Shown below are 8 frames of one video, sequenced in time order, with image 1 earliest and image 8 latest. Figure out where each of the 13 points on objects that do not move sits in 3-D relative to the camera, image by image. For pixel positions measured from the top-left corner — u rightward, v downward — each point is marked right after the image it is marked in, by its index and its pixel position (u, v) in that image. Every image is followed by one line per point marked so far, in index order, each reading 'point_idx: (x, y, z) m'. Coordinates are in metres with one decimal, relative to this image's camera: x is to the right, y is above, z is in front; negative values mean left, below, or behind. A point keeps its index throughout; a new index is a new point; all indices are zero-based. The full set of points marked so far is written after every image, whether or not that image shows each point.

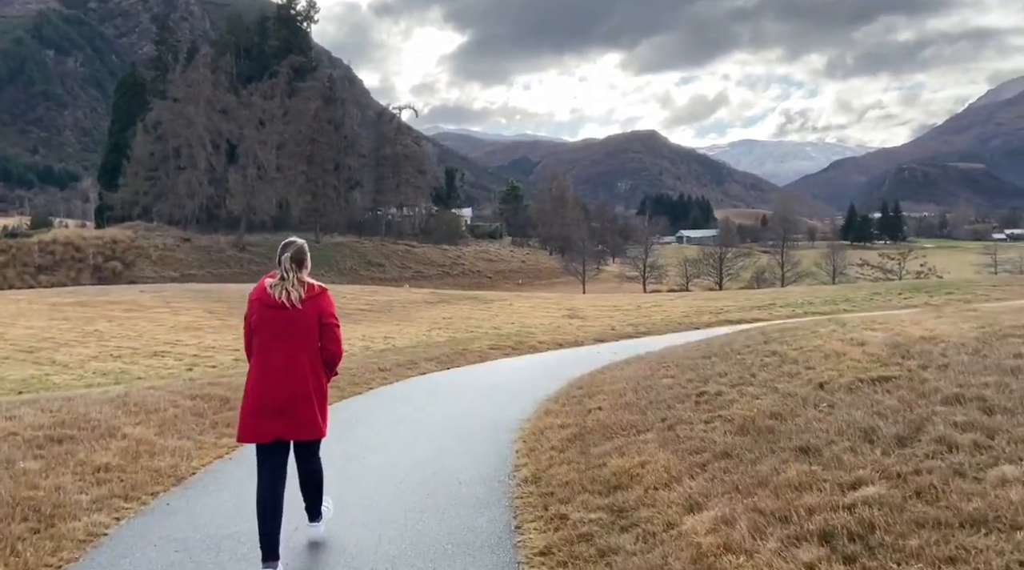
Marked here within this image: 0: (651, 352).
0: (+2.5, -1.2, +14.9) m
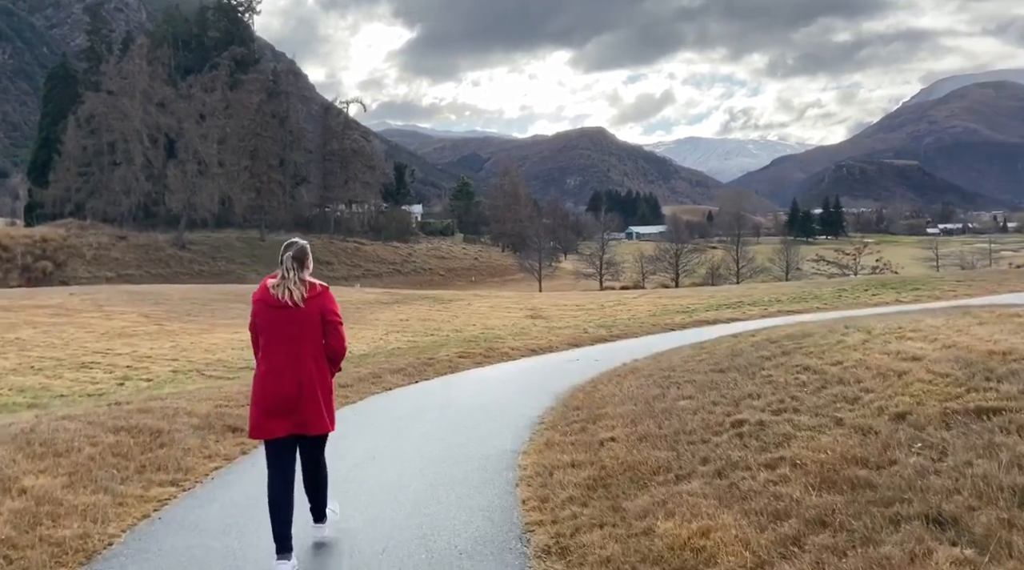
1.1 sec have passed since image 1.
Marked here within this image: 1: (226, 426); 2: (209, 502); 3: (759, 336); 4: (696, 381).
0: (+2.1, -1.3, +13.5) m
1: (-3.2, -1.6, +9.4) m
2: (-2.5, -1.7, +6.8) m
3: (+3.9, -0.8, +13.2) m
4: (+2.1, -1.1, +9.4) m
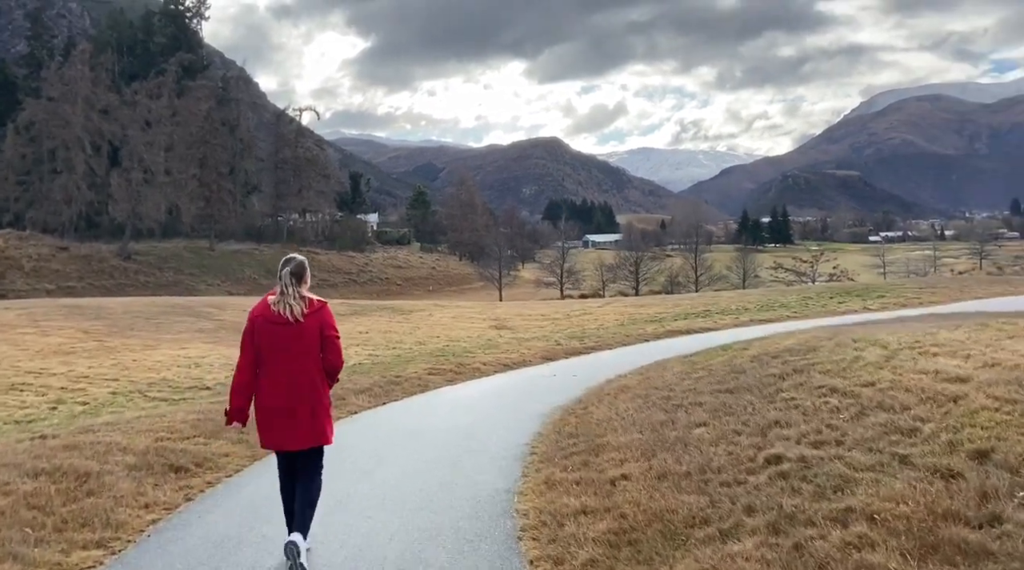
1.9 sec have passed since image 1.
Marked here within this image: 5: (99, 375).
0: (+1.7, -1.4, +12.5) m
1: (-3.3, -1.7, +8.1) m
2: (-2.4, -1.9, +5.6) m
3: (+3.5, -1.0, +12.3) m
4: (+1.9, -1.2, +8.4) m
5: (-9.5, -2.1, +19.3) m
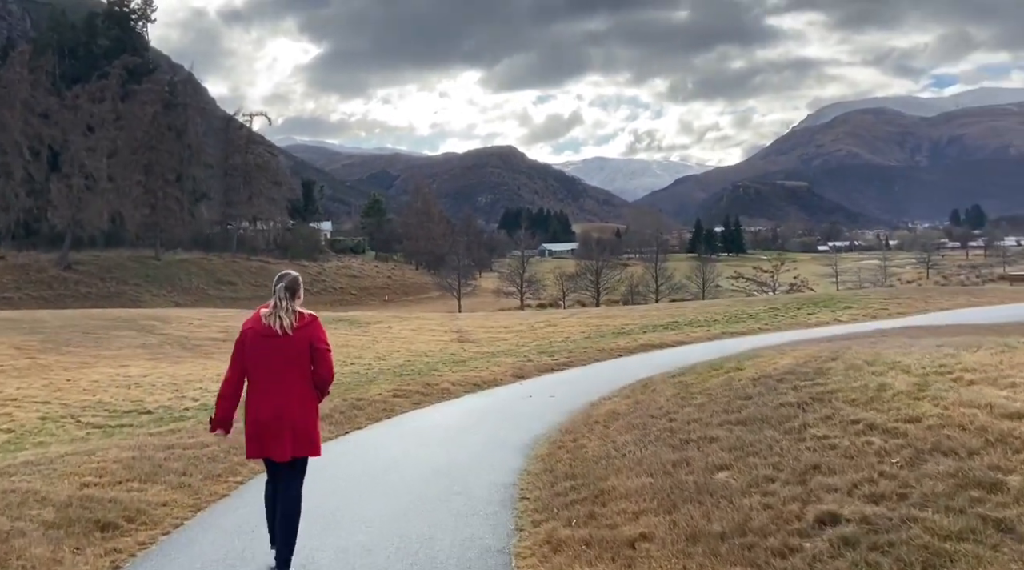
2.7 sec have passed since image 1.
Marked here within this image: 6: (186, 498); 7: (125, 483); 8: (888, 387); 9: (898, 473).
0: (+1.4, -1.7, +11.5) m
1: (-3.4, -1.9, +6.8) m
2: (-2.4, -2.0, +4.4) m
3: (+3.2, -1.2, +11.4) m
4: (+1.8, -1.4, +7.4) m
5: (-10.2, -2.4, +17.7) m
6: (-3.0, -2.0, +7.8) m
7: (-3.8, -1.9, +8.1) m
8: (+3.5, -0.9, +7.8) m
9: (+2.5, -1.2, +5.5) m
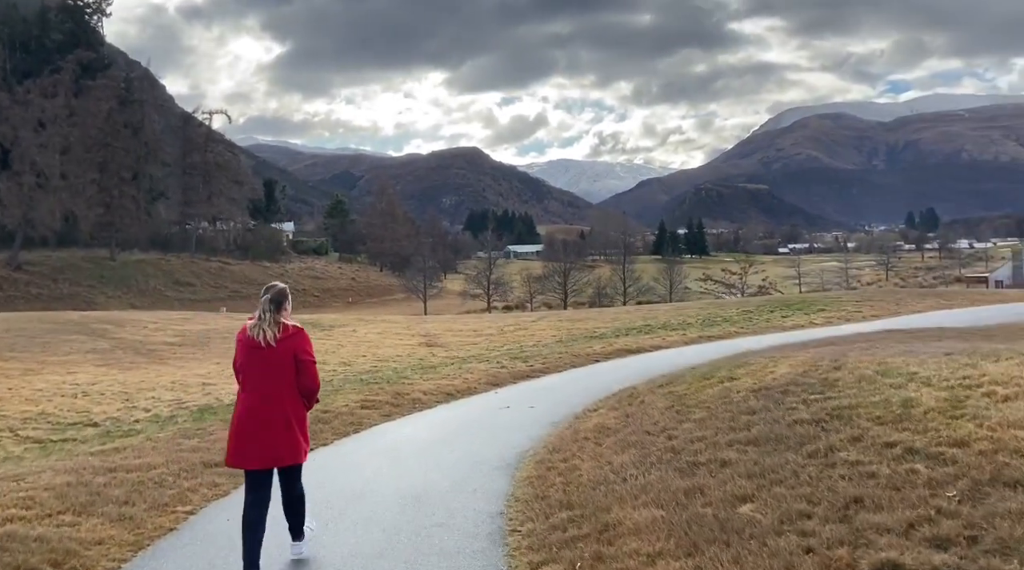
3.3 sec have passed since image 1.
0: (+1.1, -1.7, +10.7) m
1: (-3.5, -1.9, +5.8) m
2: (-2.3, -2.1, +3.4) m
3: (+3.0, -1.2, +10.7) m
4: (+1.7, -1.4, +6.6) m
5: (-10.7, -2.4, +16.3) m
6: (-3.1, -2.0, +6.8) m
7: (-3.9, -2.0, +7.1) m
8: (+3.4, -1.0, +7.1) m
9: (+2.5, -1.3, +4.7) m
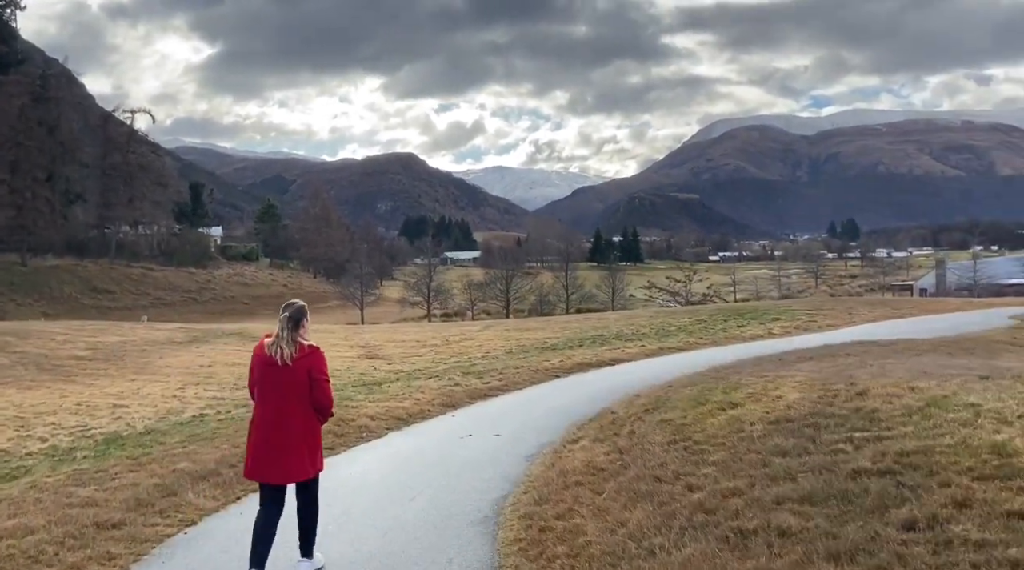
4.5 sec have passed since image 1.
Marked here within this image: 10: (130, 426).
0: (+0.8, -1.8, +9.1) m
1: (-3.4, -2.0, +3.8) m
2: (-2.1, -2.1, +1.5) m
3: (+2.6, -1.4, +9.2) m
4: (+1.7, -1.5, +5.1) m
5: (-11.5, -2.6, +13.8) m
6: (-3.2, -2.1, +4.9) m
7: (-3.9, -2.0, +5.1) m
8: (+3.4, -1.1, +5.7) m
9: (+2.6, -1.4, +3.2) m
10: (-6.8, -2.5, +14.8) m
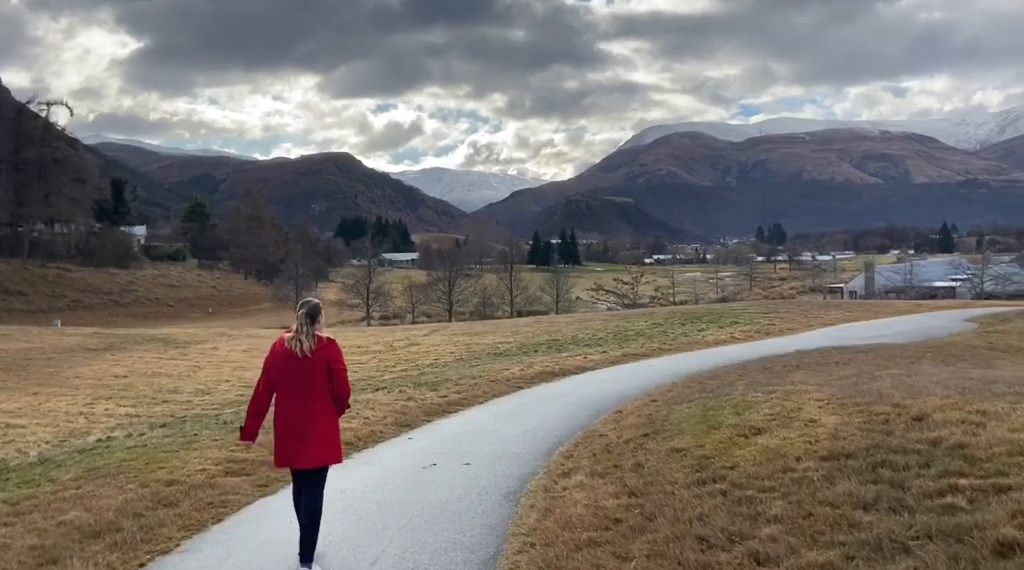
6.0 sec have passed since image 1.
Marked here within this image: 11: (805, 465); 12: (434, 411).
0: (+0.7, -1.9, +7.3) m
1: (-3.1, -2.0, +1.8) m
2: (-1.6, -2.1, -0.4) m
3: (+2.5, -1.4, +7.6) m
4: (+1.9, -1.5, +3.4) m
5: (-11.9, -2.6, +11.1) m
6: (-3.0, -2.1, +2.9) m
7: (-3.7, -2.0, +3.0) m
8: (+3.5, -1.1, +4.1) m
9: (+2.9, -1.4, +1.7) m
10: (-7.3, -2.5, +12.4) m
11: (+2.3, -1.4, +6.6) m
12: (-1.4, -2.1, +14.3) m
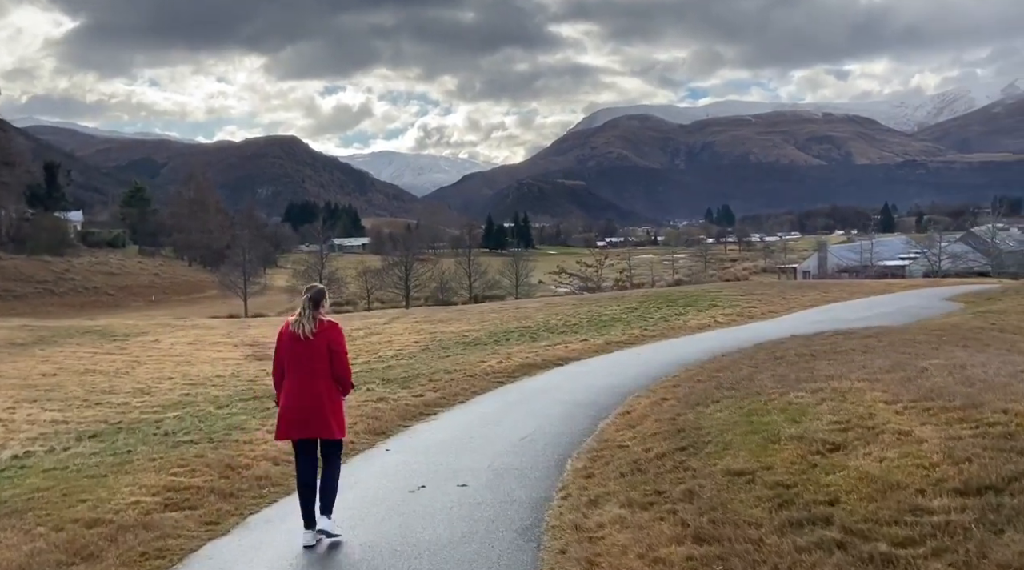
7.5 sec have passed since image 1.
0: (+0.9, -1.7, +5.6) m
1: (-2.6, -2.1, -0.1) m
2: (-1.0, -2.2, -2.2) m
3: (+2.7, -1.2, +6.0) m
4: (+2.3, -1.5, +1.8) m
5: (-11.9, -2.5, +8.7) m
6: (-2.5, -2.1, +1.0) m
7: (-3.2, -2.1, +1.1) m
8: (+3.9, -1.0, +2.6) m
9: (+3.5, -1.3, +0.1) m
10: (-7.4, -2.4, +10.3) m
11: (+2.5, -1.3, +5.0) m
12: (-1.5, -1.9, +12.5) m
